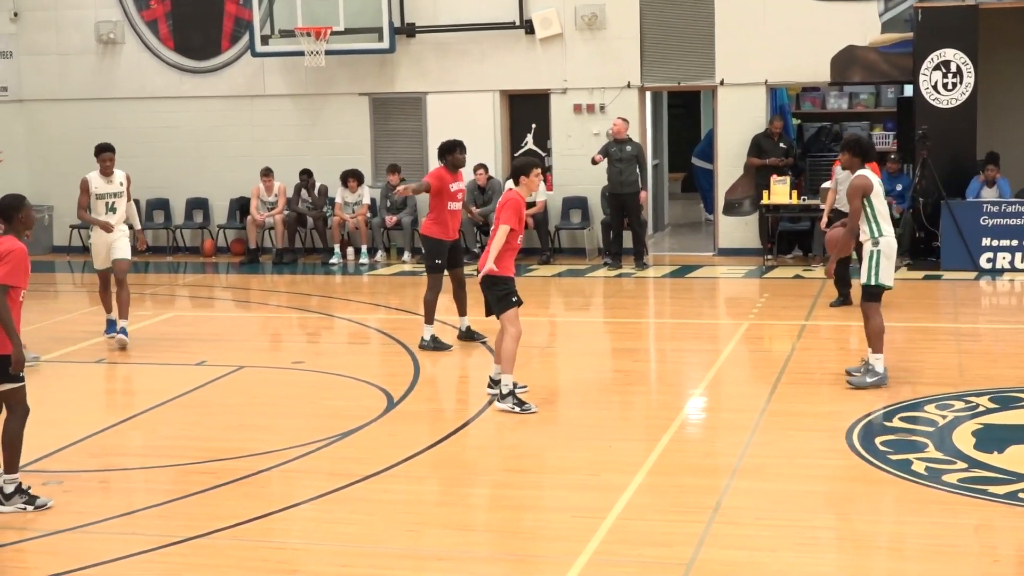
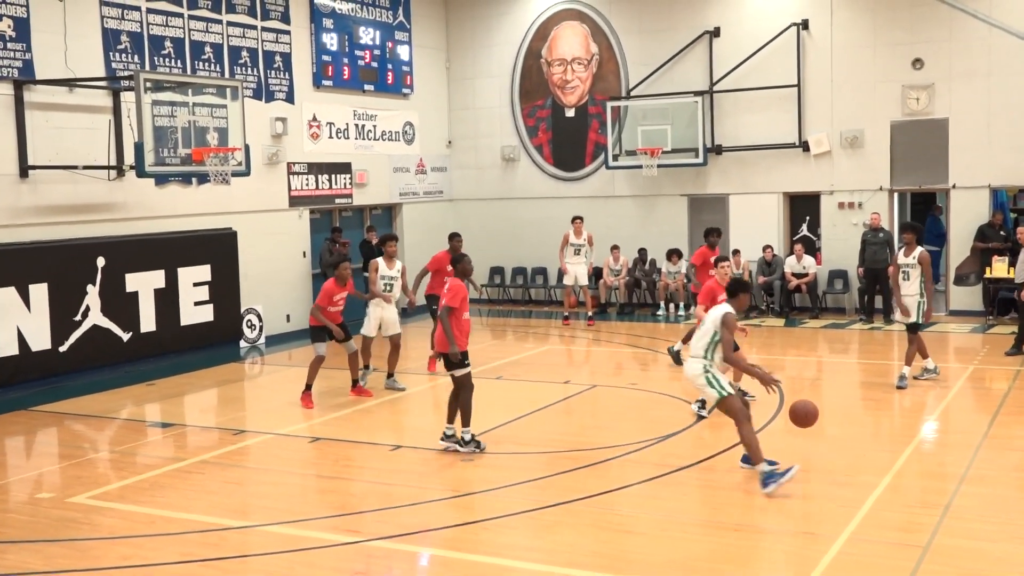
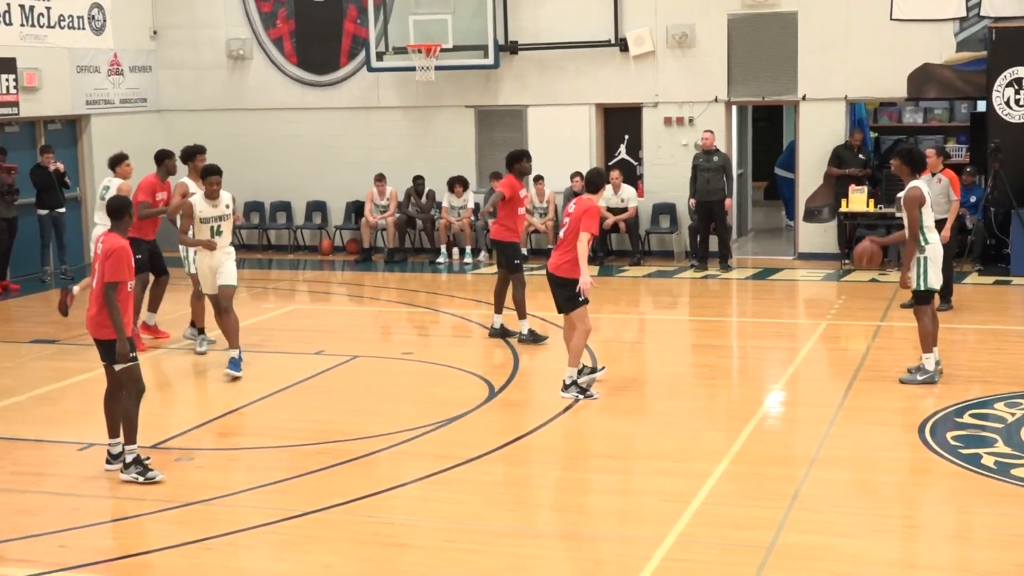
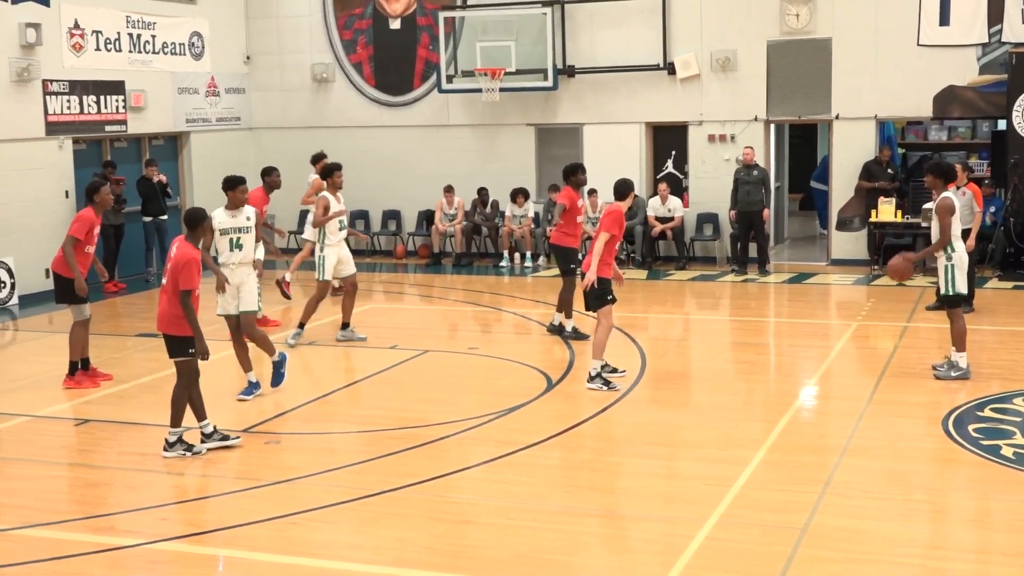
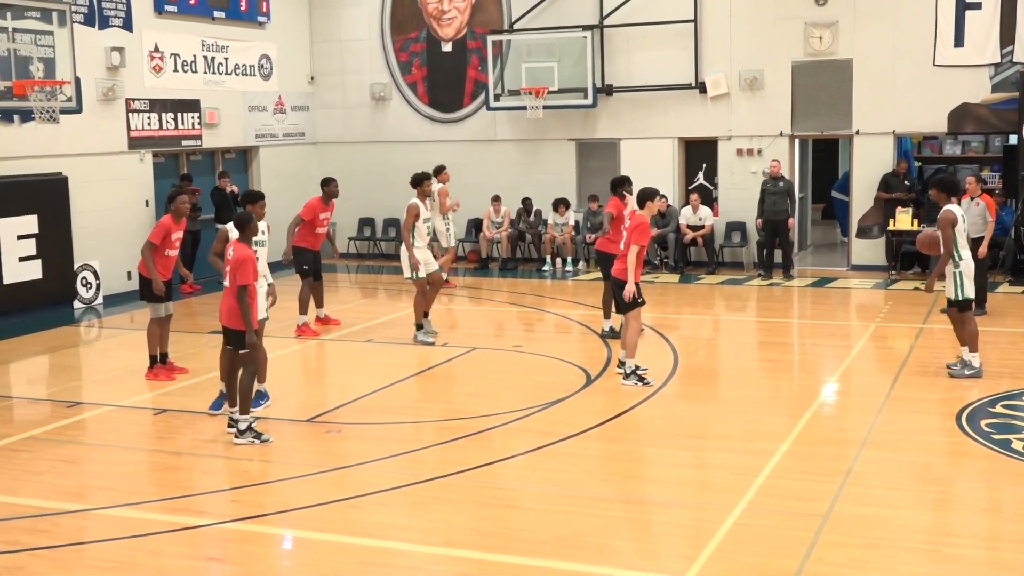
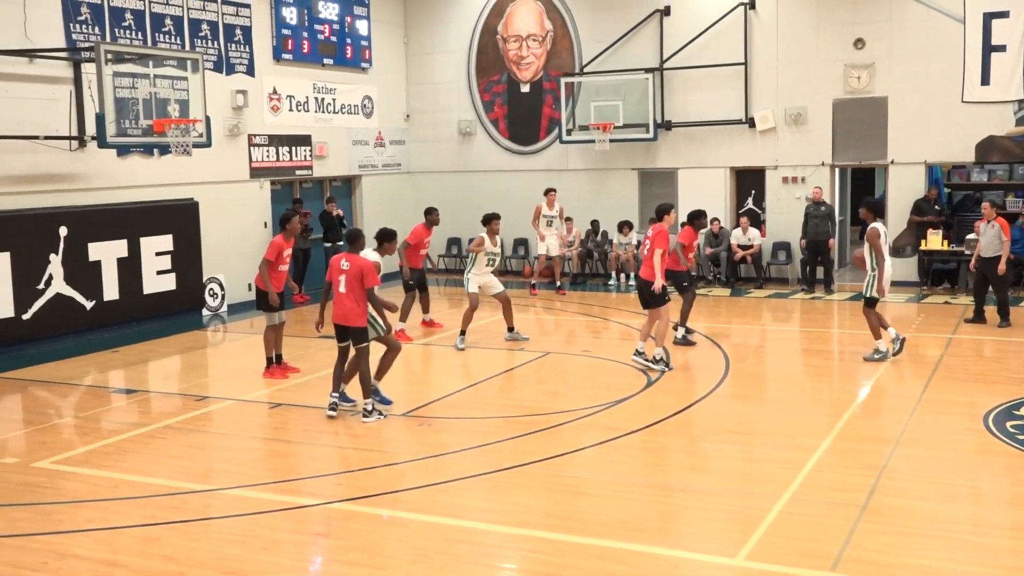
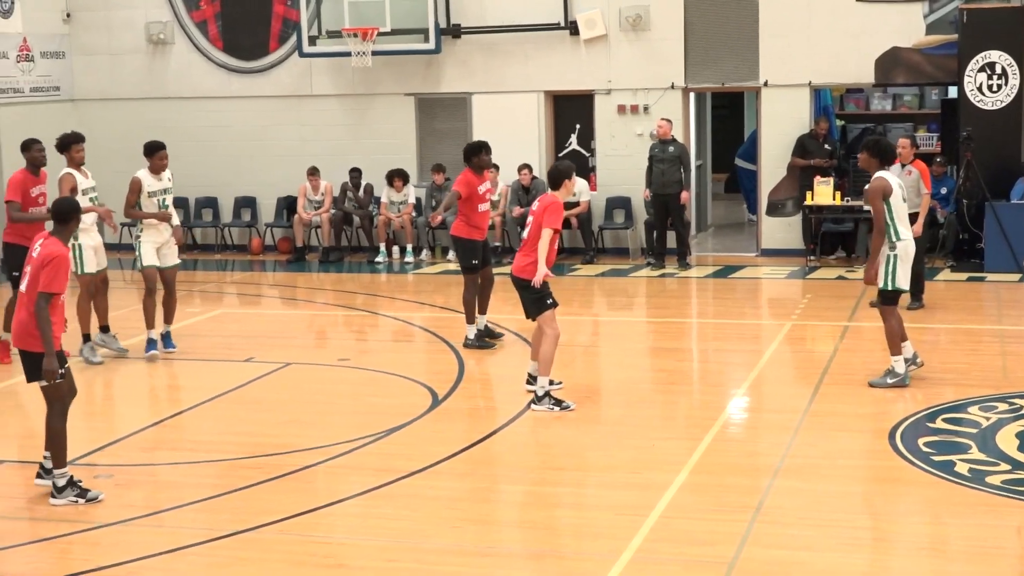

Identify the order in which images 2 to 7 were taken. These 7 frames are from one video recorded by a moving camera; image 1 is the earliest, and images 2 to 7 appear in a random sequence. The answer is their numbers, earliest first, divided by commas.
7, 3, 4, 5, 6, 2
